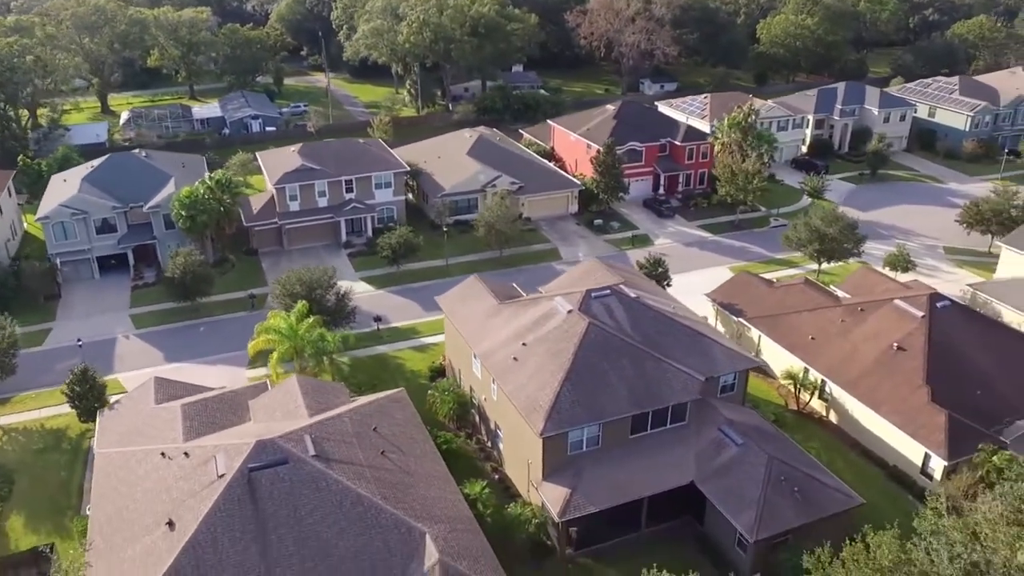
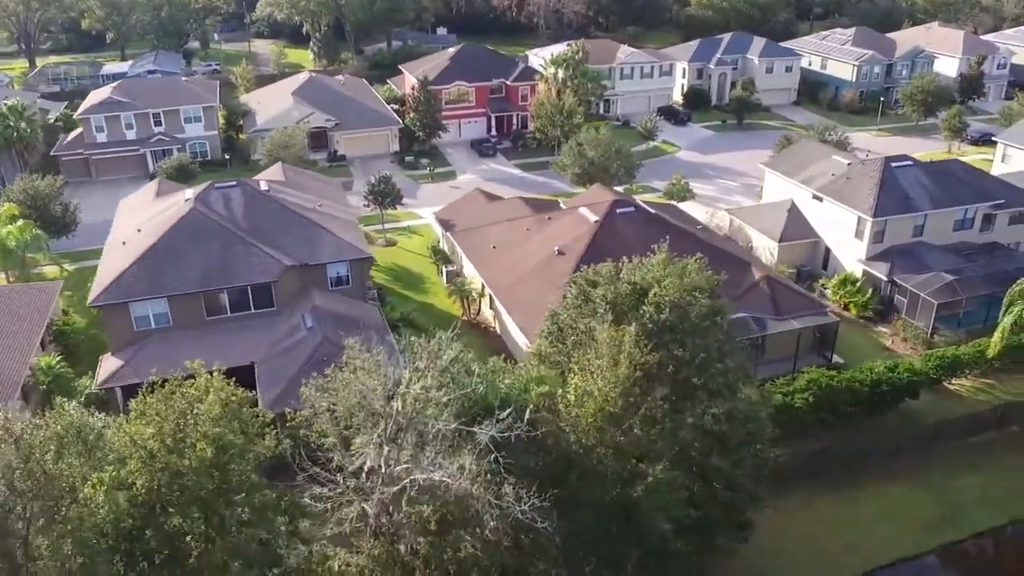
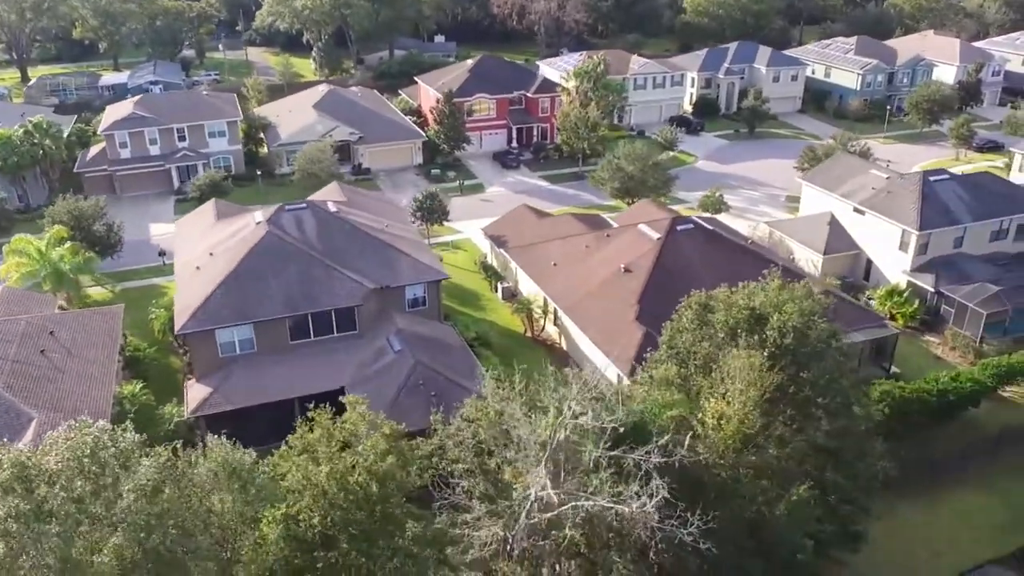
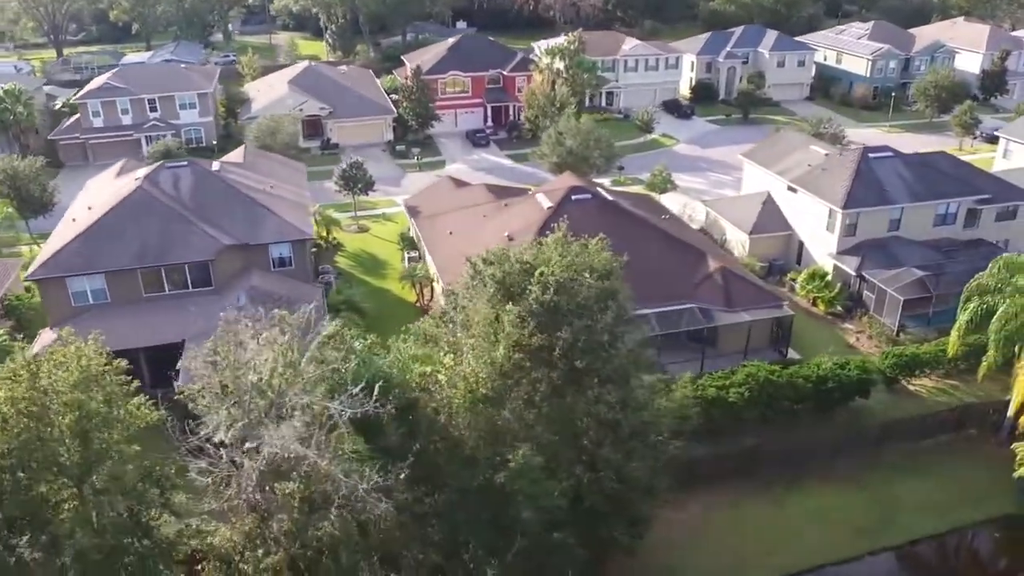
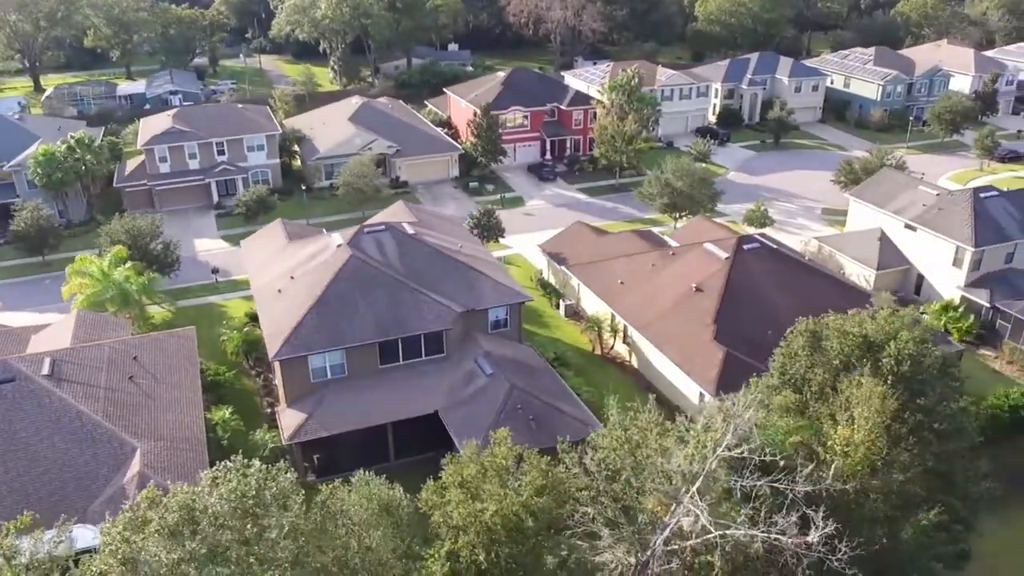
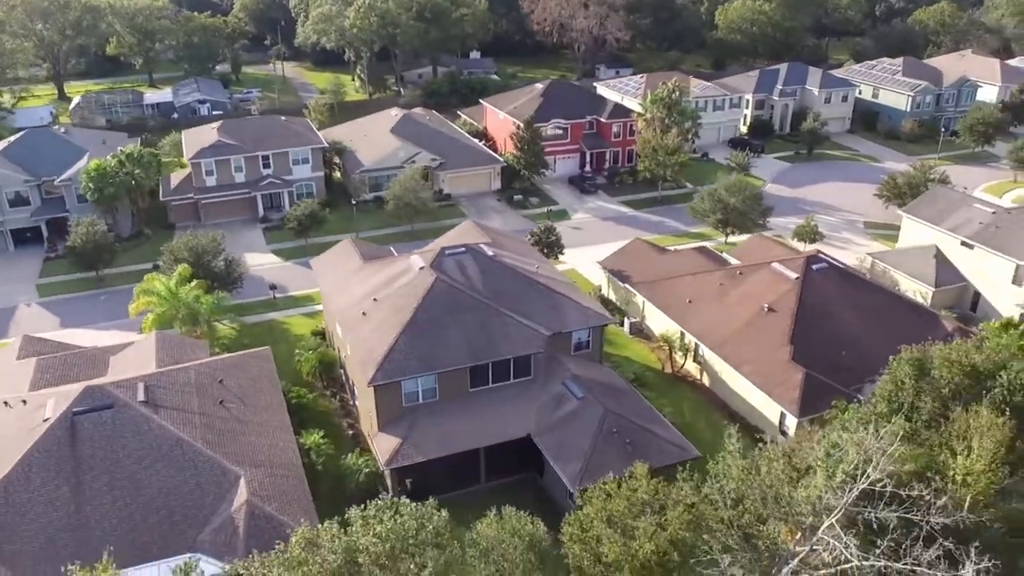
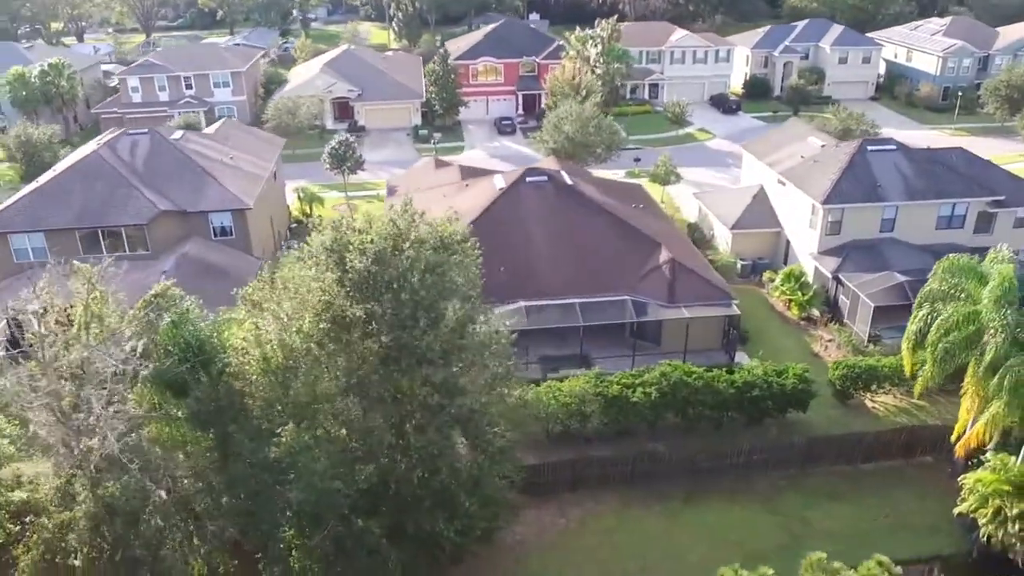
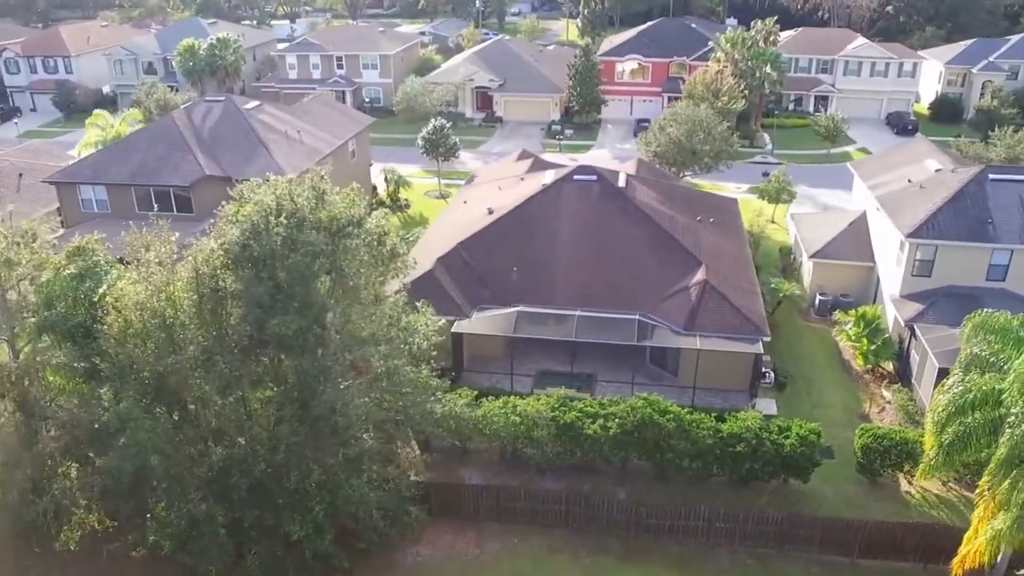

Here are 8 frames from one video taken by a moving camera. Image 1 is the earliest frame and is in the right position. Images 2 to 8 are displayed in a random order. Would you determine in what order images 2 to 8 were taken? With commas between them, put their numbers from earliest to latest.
6, 5, 3, 2, 4, 7, 8
